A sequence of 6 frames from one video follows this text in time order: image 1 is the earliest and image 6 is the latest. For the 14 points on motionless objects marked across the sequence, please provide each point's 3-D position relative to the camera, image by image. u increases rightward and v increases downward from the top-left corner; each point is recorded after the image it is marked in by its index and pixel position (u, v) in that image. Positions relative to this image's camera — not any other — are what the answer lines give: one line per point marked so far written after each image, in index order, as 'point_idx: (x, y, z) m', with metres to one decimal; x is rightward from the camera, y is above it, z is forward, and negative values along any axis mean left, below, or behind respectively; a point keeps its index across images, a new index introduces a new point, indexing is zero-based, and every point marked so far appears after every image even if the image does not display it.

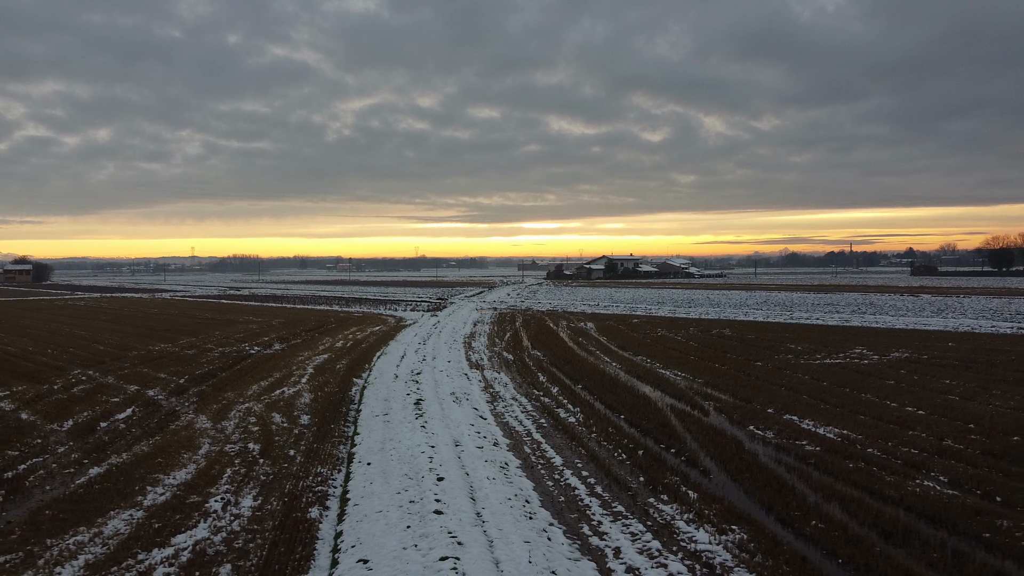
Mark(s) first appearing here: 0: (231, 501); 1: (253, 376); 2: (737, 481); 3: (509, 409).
0: (-1.6, -1.2, +4.6) m
1: (-3.1, -1.1, +9.8) m
2: (+1.3, -1.1, +4.8) m
3: (0.0, -1.1, +7.2) m
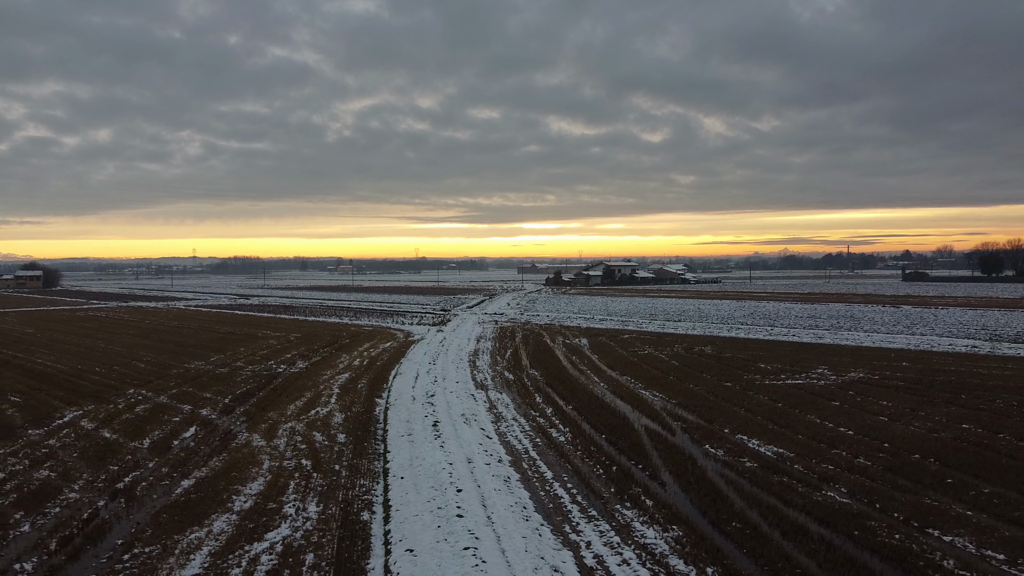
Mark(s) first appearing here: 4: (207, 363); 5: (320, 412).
0: (-1.6, -1.6, +6.0) m
1: (-3.1, -1.5, +11.3) m
2: (+1.3, -1.6, +6.2) m
3: (0.0, -1.5, +8.6) m
4: (-5.7, -1.4, +15.1) m
5: (-2.3, -1.5, +9.9) m
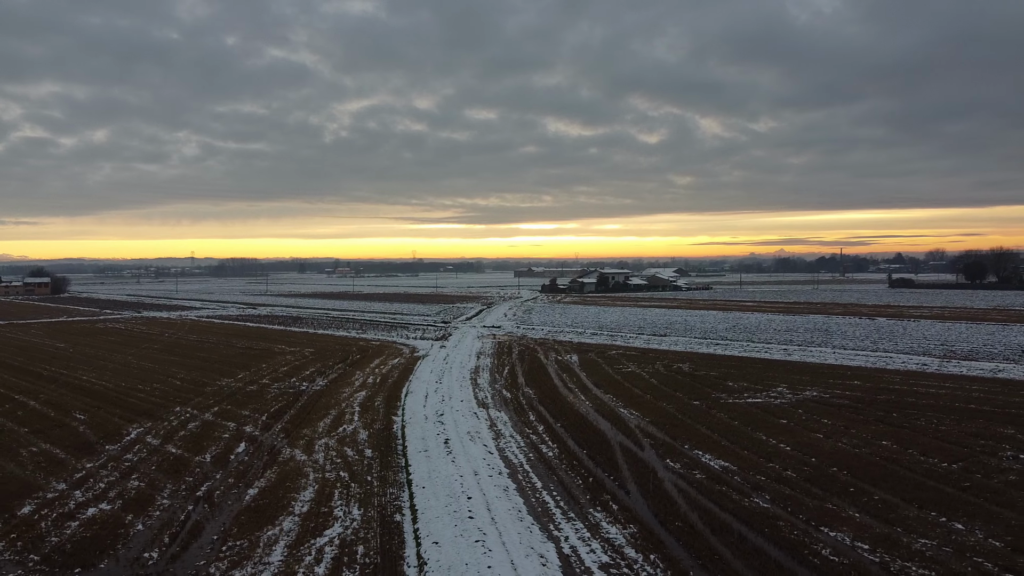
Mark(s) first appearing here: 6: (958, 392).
0: (-1.6, -2.1, +7.8) m
1: (-3.2, -2.0, +13.0) m
2: (+1.3, -2.1, +8.0) m
3: (-0.1, -2.0, +10.4) m
4: (-5.7, -1.9, +16.8) m
5: (-2.4, -2.0, +11.7) m
6: (+7.8, -1.8, +14.2) m
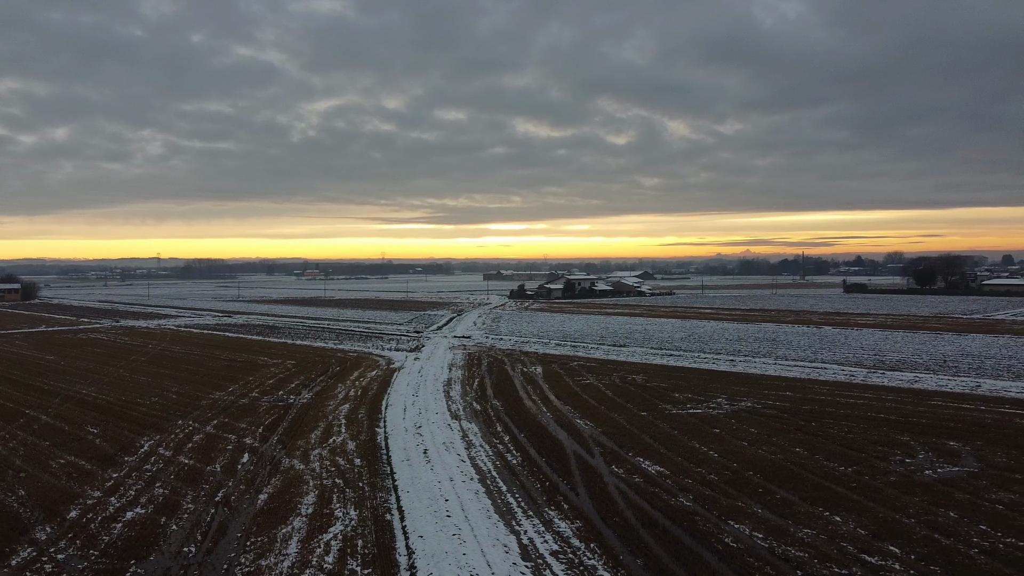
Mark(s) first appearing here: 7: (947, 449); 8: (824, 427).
0: (-1.9, -2.6, +9.4) m
1: (-3.7, -2.5, +14.6) m
2: (+1.0, -2.5, +9.7) m
3: (-0.5, -2.5, +12.1) m
4: (-6.4, -2.4, +18.3) m
5: (-2.9, -2.5, +13.3) m
6: (+7.2, -2.3, +16.2) m
7: (+6.5, -2.4, +12.2) m
8: (+5.3, -2.4, +13.8) m
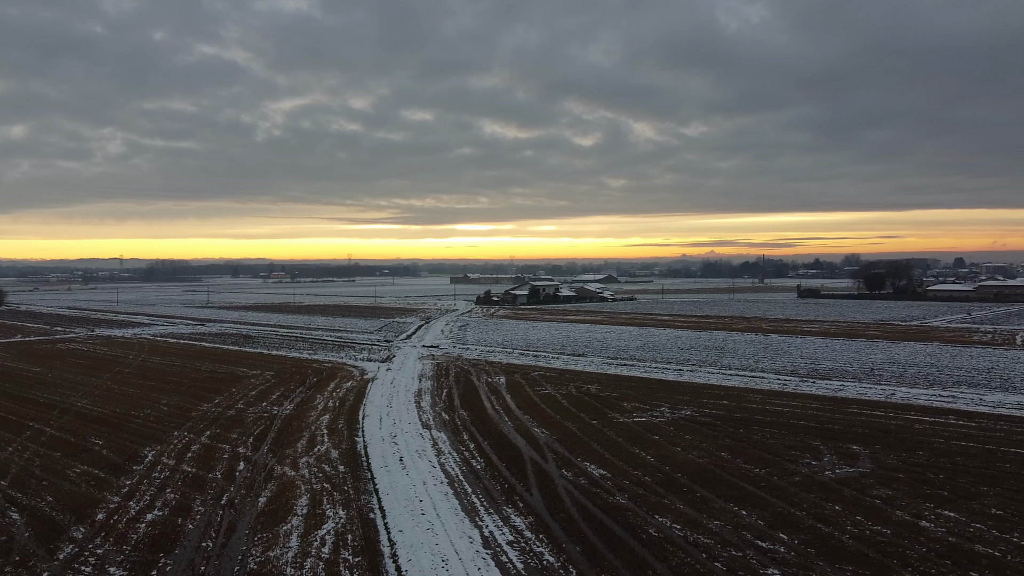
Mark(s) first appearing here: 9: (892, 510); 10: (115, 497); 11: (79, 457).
0: (-2.4, -3.1, +11.1) m
1: (-4.4, -3.0, +16.2) m
2: (+0.4, -3.0, +11.6) m
3: (-1.1, -2.9, +13.8) m
4: (-7.3, -2.9, +19.8) m
5: (-3.5, -3.0, +14.9) m
6: (+6.4, -2.7, +18.3) m
7: (+5.9, -2.9, +14.2) m
8: (+4.6, -2.8, +15.8) m
9: (+5.1, -3.0, +11.0) m
10: (-5.9, -3.1, +12.0) m
11: (-7.7, -3.0, +14.4) m
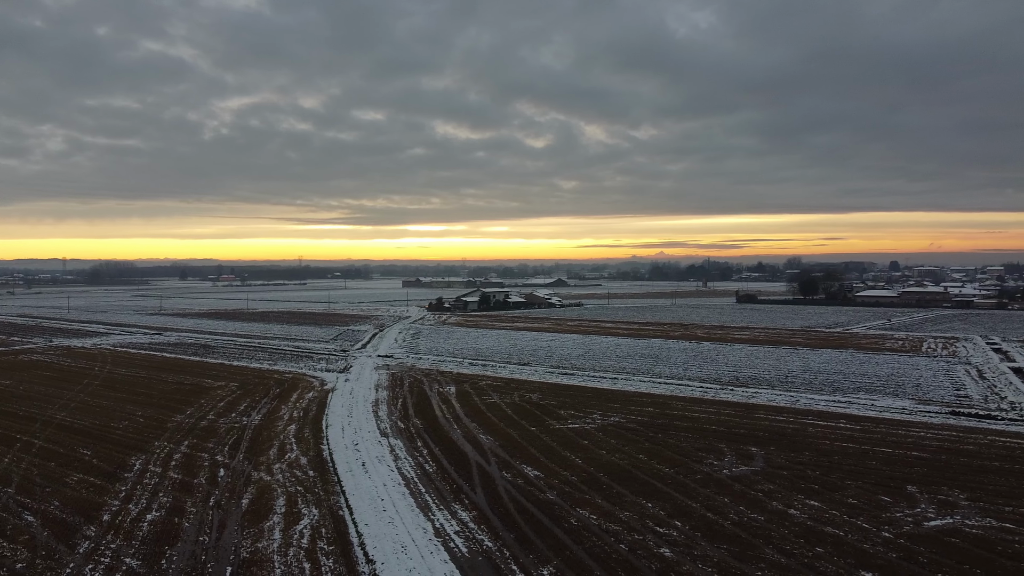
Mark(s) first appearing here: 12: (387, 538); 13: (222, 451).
0: (-3.3, -3.6, +13.2) m
1: (-5.6, -3.5, +18.1) m
2: (-0.5, -3.5, +13.8) m
3: (-2.1, -3.5, +15.9) m
4: (-8.6, -3.4, +21.5) m
5: (-4.6, -3.5, +16.9) m
6: (+5.1, -3.3, +20.8) m
7: (+4.8, -3.4, +16.7) m
8: (+3.5, -3.4, +18.2) m
9: (+4.3, -3.5, +13.5) m
10: (-6.8, -3.6, +13.8) m
11: (-8.8, -3.5, +16.1) m
12: (-1.8, -3.6, +11.7) m
13: (-6.3, -3.5, +17.5) m
